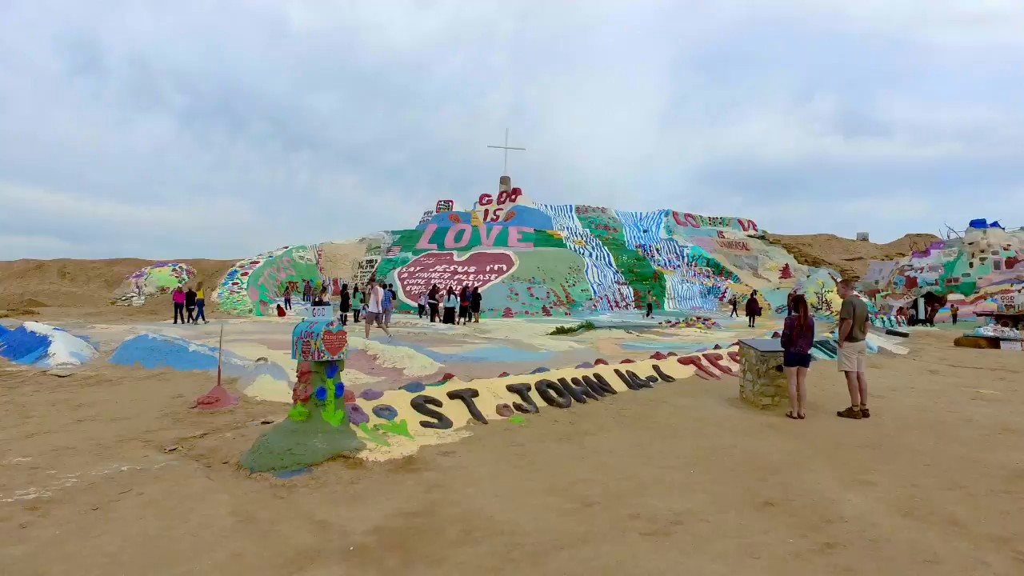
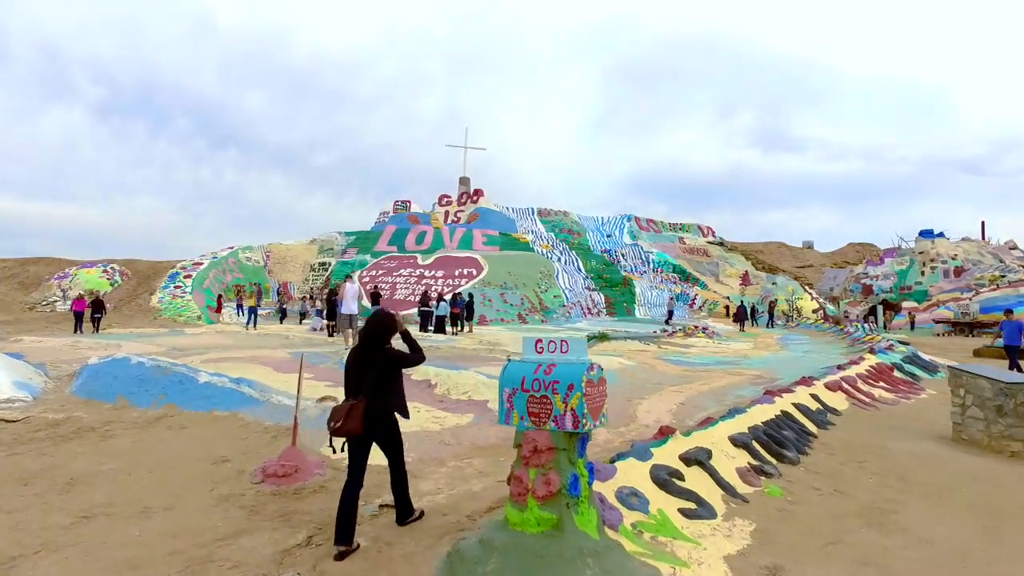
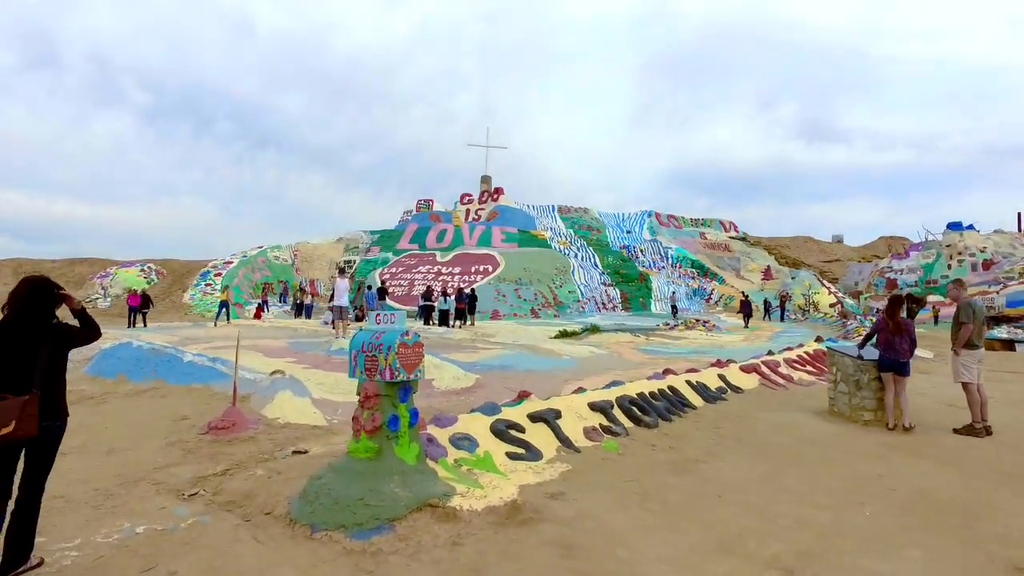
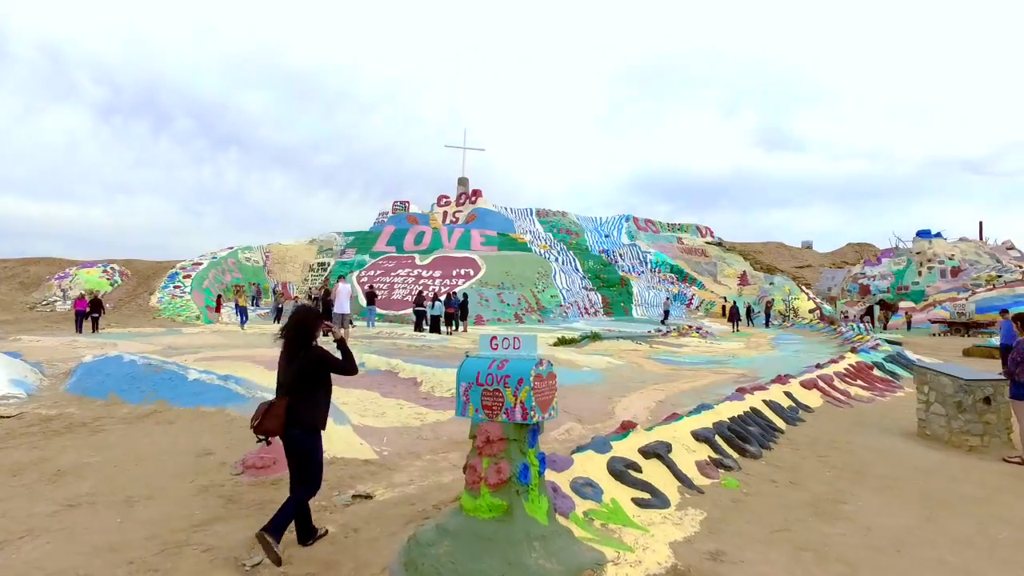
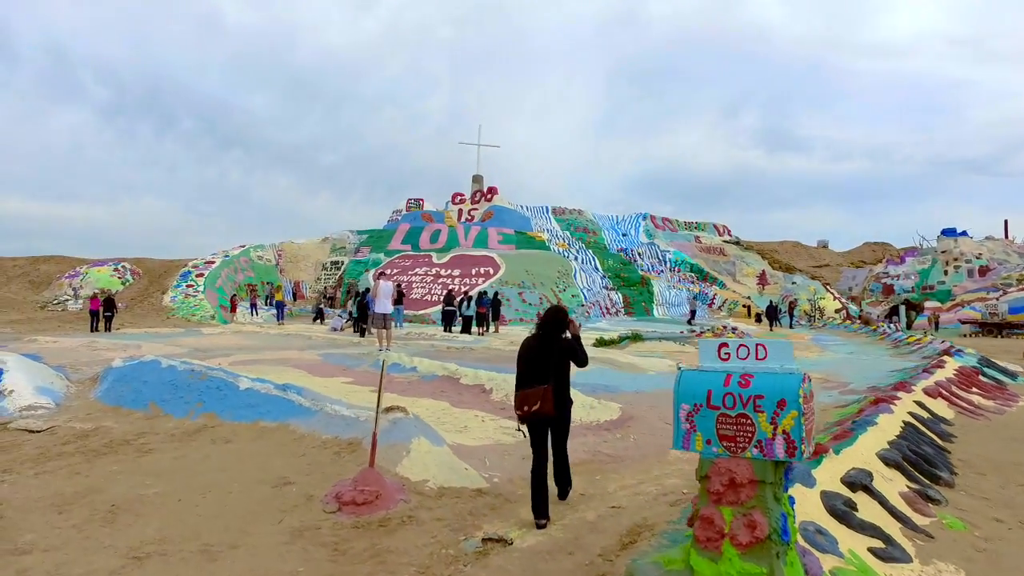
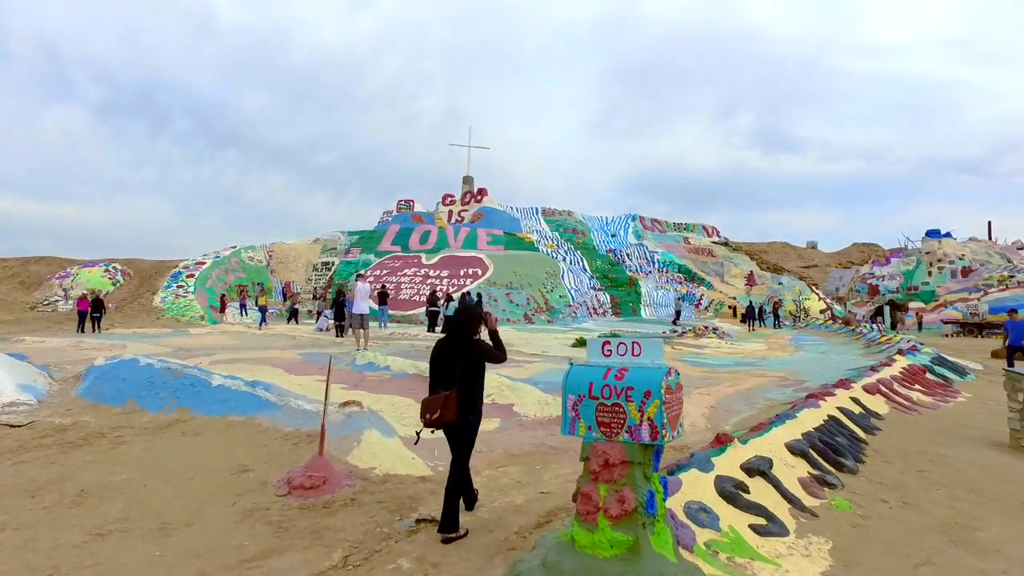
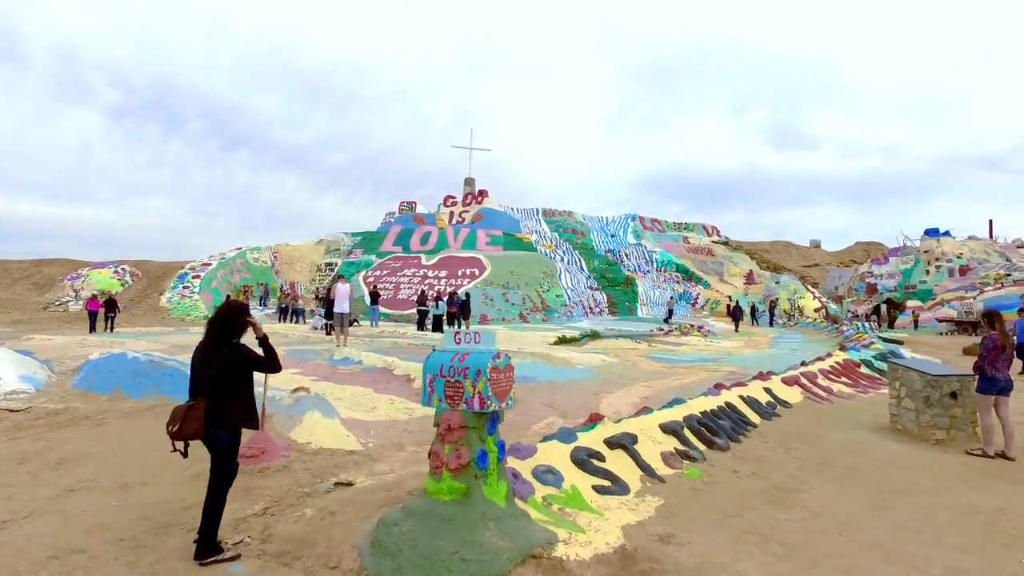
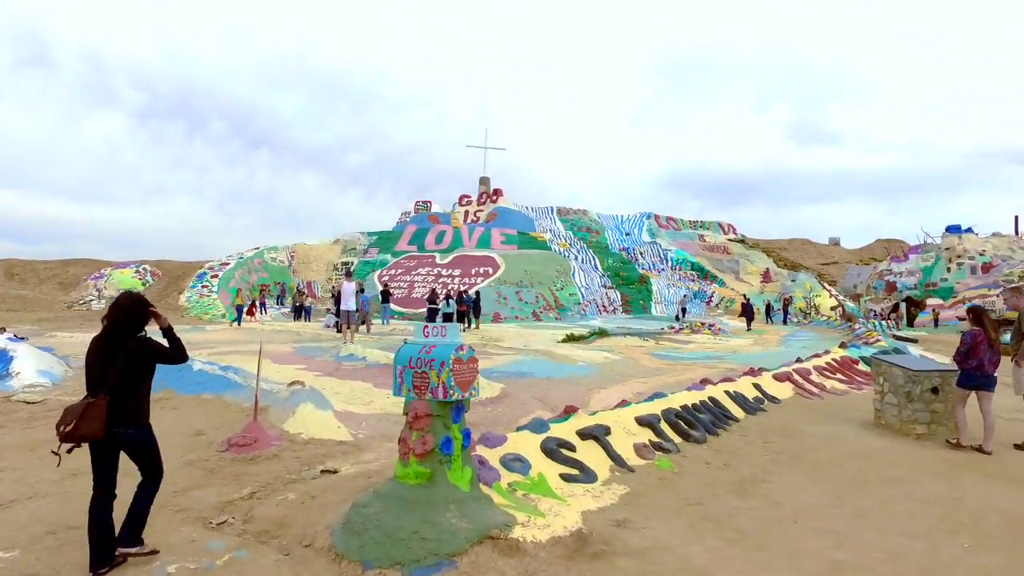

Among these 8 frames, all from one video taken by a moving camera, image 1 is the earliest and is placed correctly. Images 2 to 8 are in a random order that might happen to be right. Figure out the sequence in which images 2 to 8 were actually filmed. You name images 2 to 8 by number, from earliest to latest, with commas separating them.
3, 8, 7, 4, 2, 6, 5
